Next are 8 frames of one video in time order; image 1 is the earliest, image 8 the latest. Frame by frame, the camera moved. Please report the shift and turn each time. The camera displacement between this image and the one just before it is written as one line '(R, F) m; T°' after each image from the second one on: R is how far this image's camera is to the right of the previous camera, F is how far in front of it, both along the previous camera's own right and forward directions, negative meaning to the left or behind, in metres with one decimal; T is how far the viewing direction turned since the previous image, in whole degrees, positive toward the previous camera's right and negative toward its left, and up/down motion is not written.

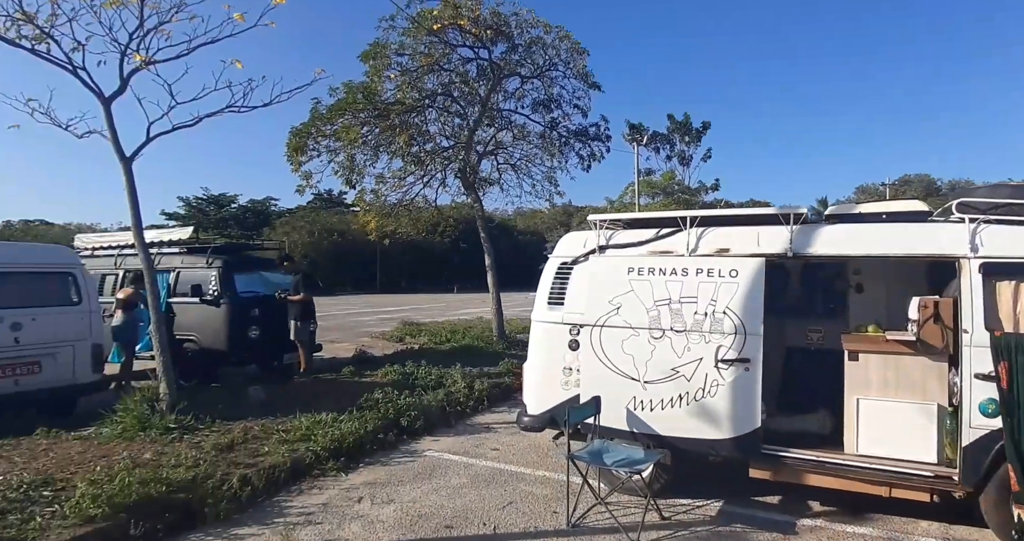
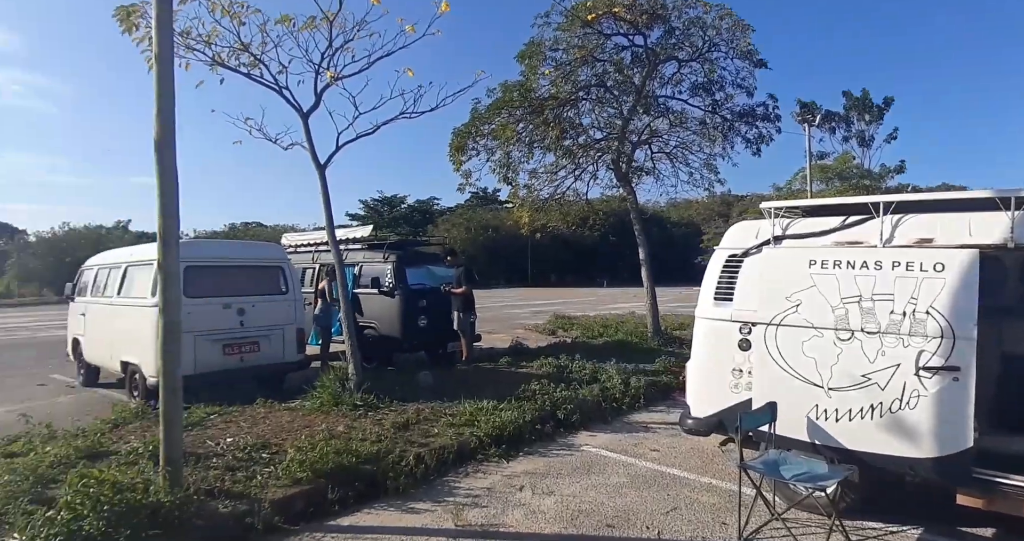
(-0.1, +0.1) m; -16°
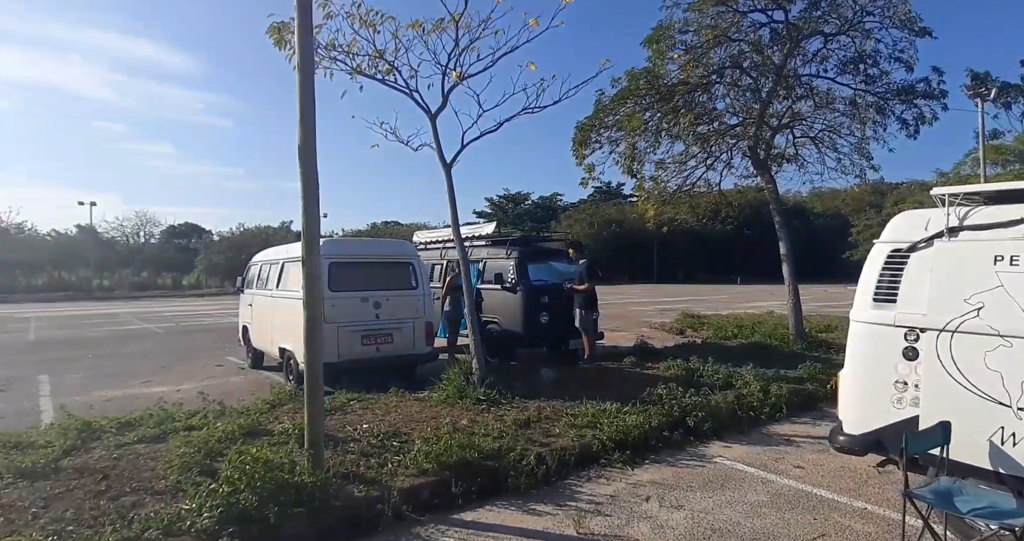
(0.0, +0.1) m; -13°
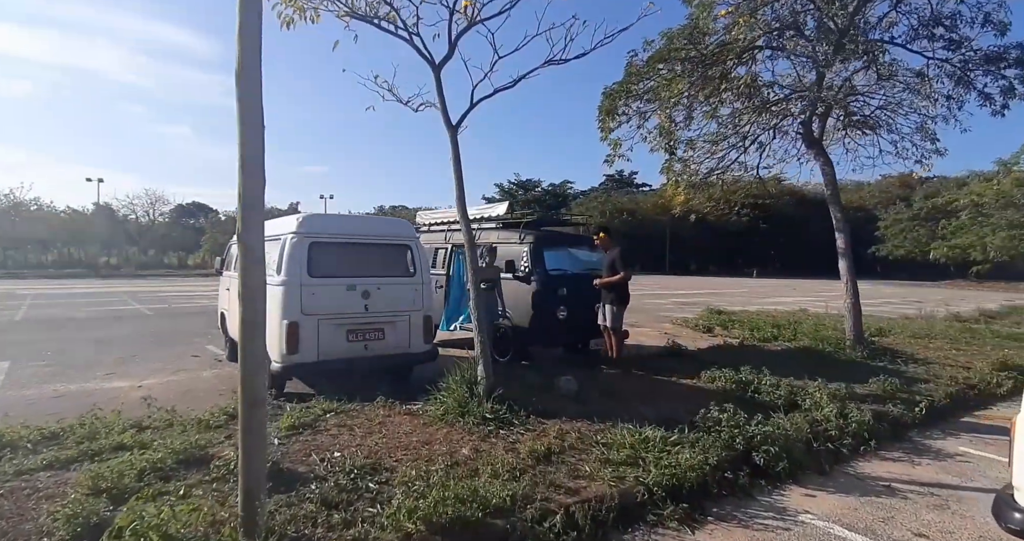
(-0.1, +1.2) m; -1°
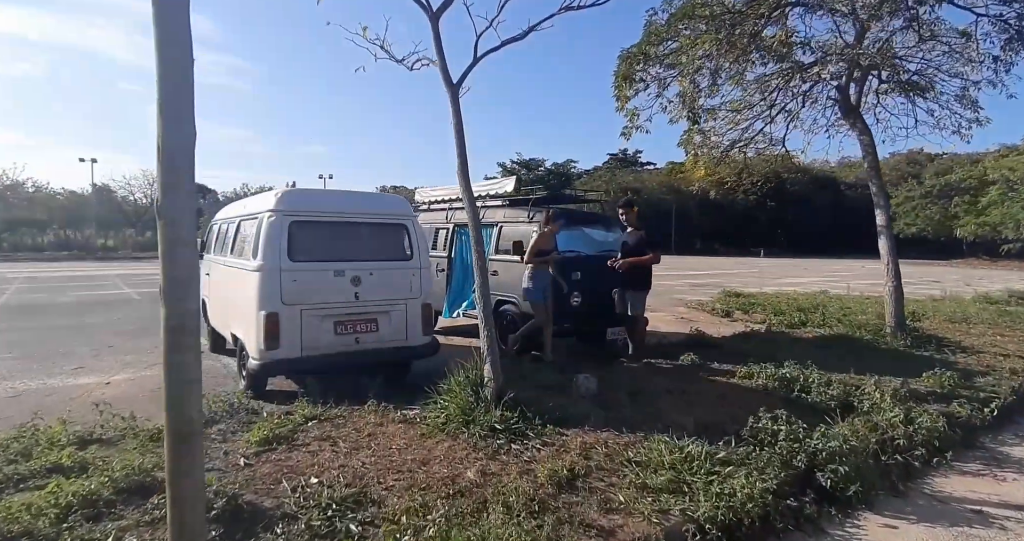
(-0.1, +0.8) m; 0°
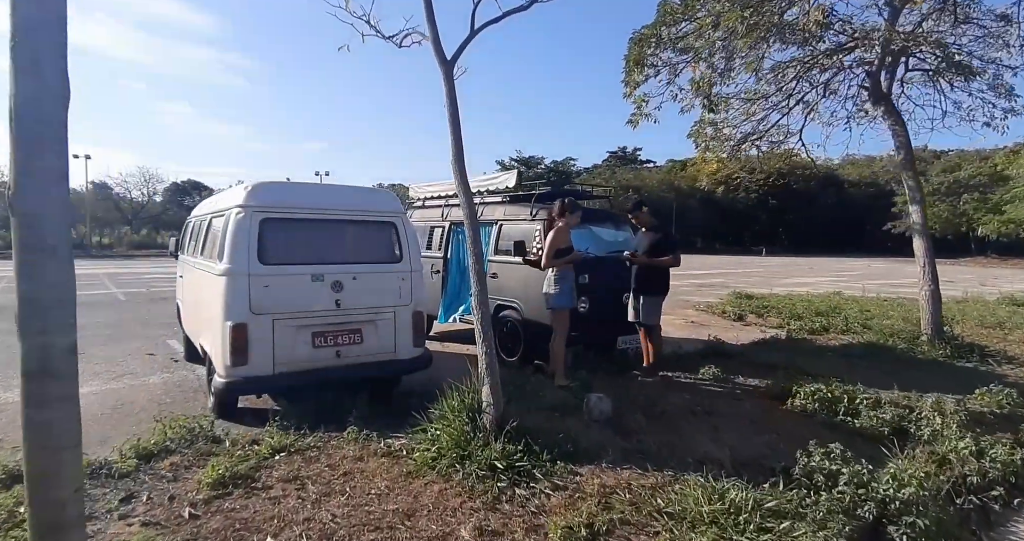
(0.0, +0.6) m; 0°
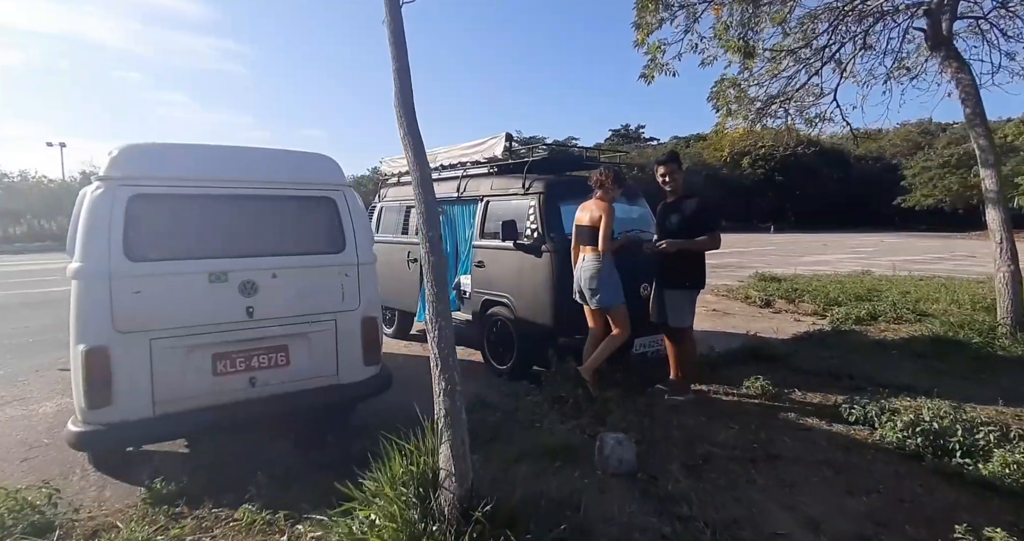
(+0.1, +1.3) m; 0°
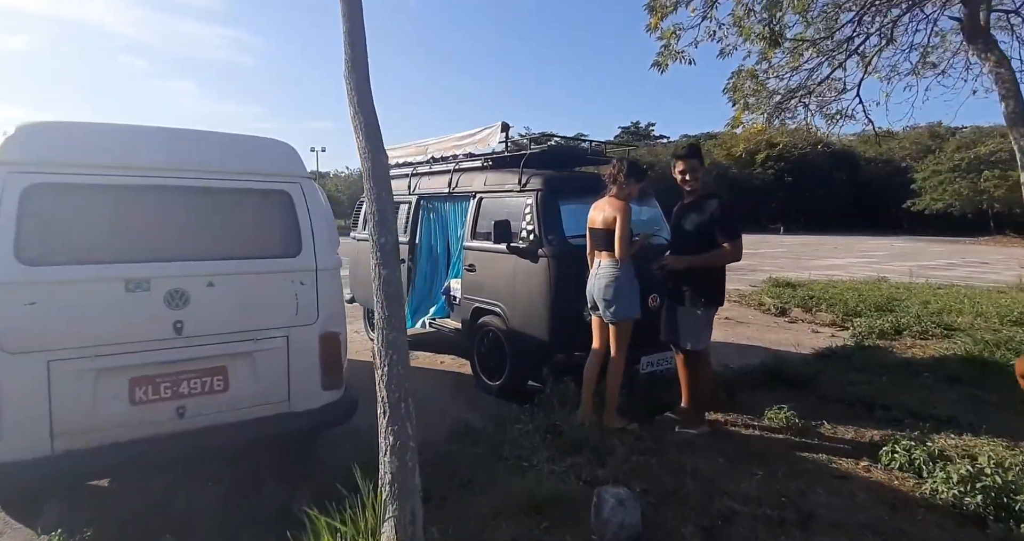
(+0.1, +0.6) m; 0°
